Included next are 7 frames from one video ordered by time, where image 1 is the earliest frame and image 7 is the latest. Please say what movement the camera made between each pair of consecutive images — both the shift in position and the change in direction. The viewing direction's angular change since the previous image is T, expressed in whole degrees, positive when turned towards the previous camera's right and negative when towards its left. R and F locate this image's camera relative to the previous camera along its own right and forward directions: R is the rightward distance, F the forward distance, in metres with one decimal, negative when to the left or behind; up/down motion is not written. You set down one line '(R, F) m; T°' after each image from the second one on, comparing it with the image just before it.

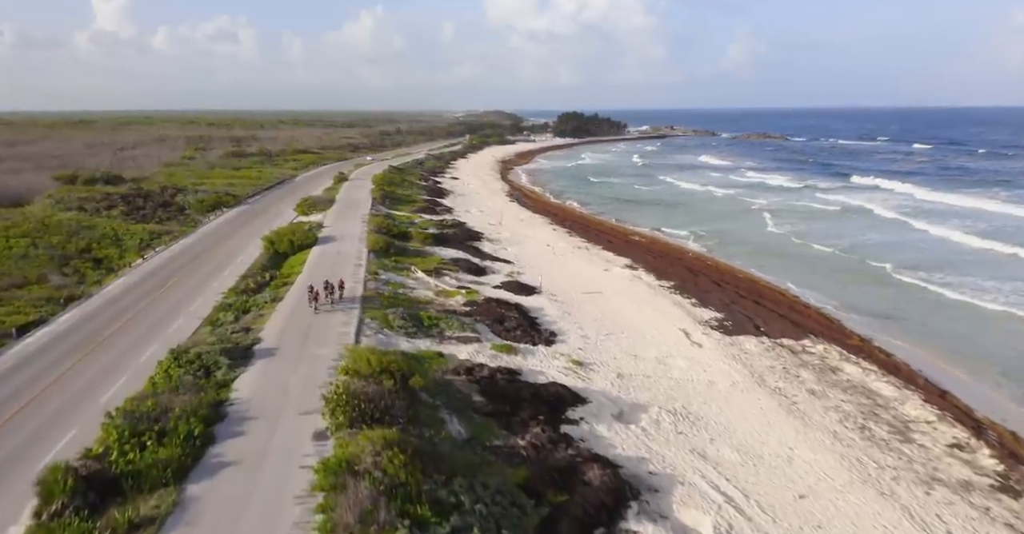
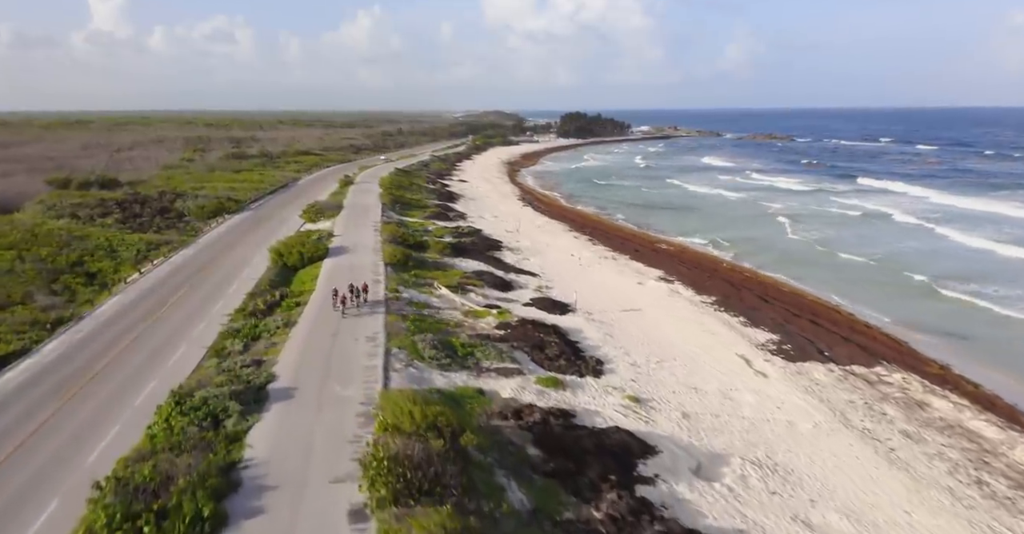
(-1.2, +1.9) m; 0°
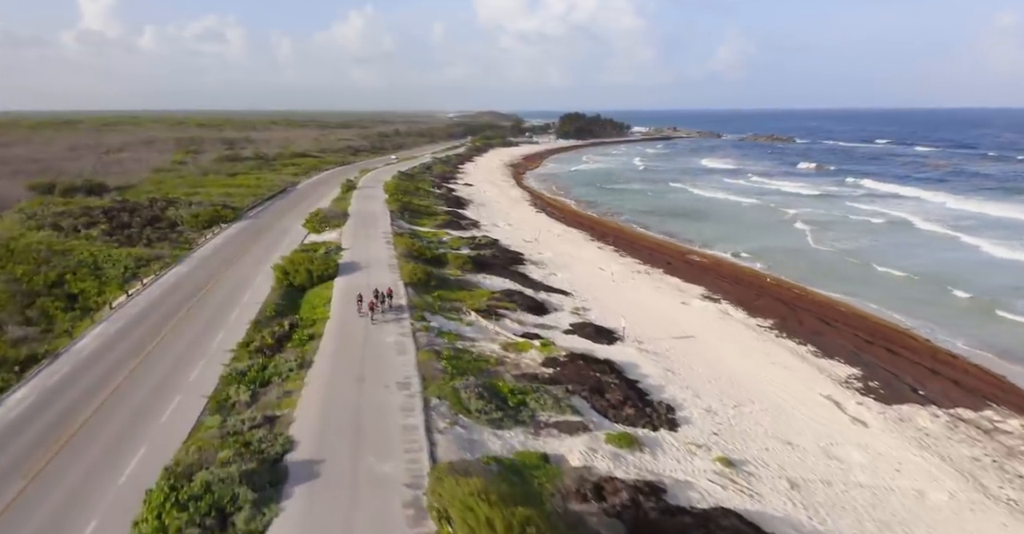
(-1.5, +2.4) m; +1°
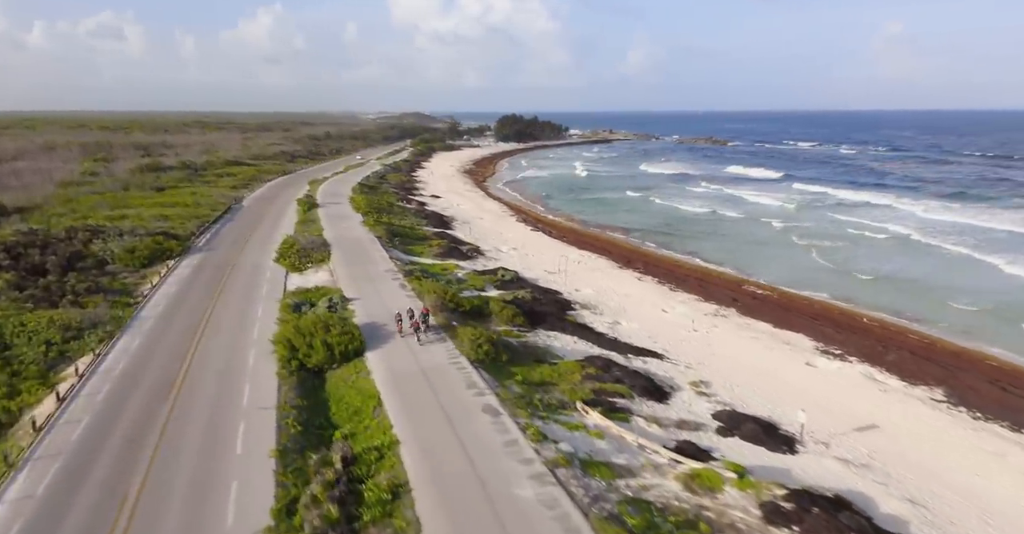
(-4.7, +5.9) m; +7°
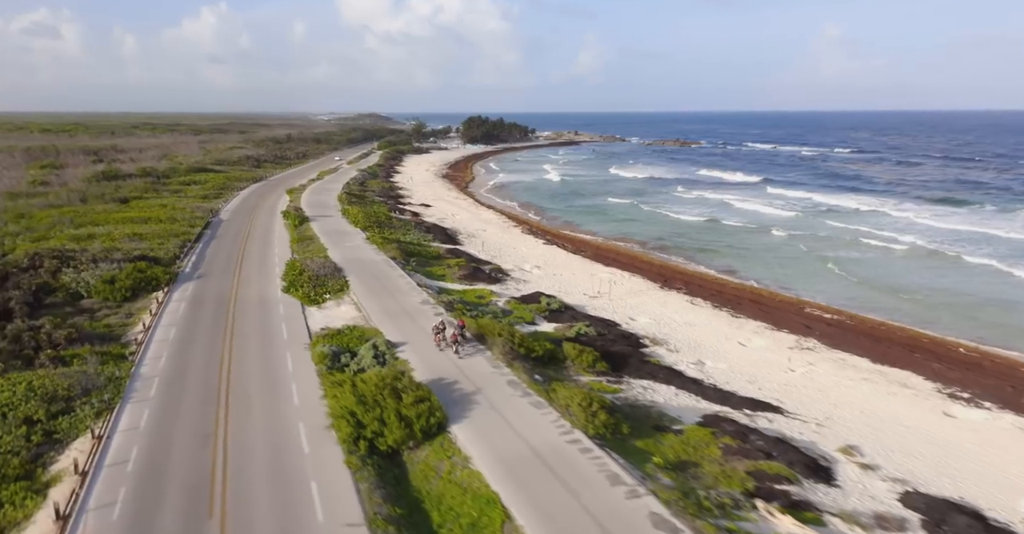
(-3.7, +3.3) m; +4°
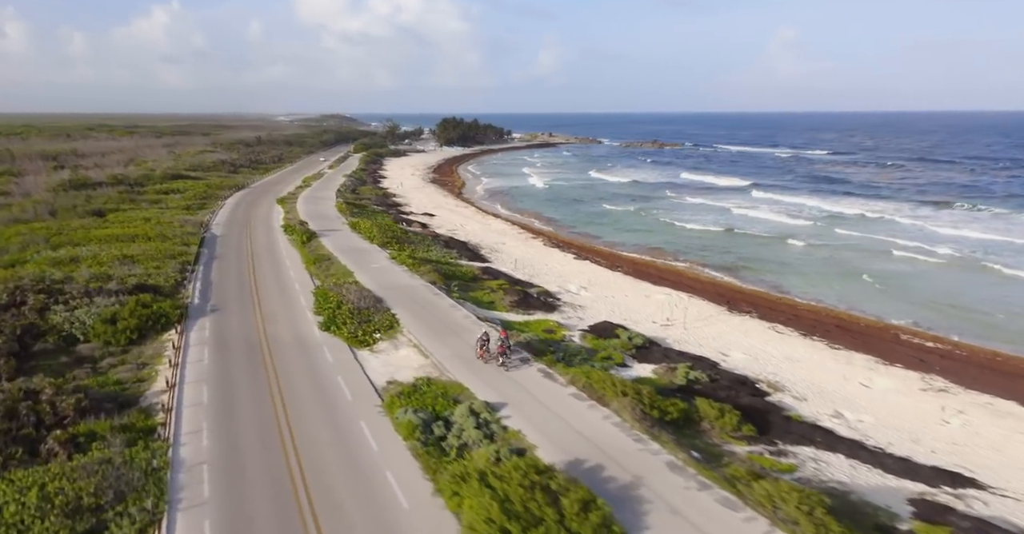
(-4.0, +3.4) m; +3°
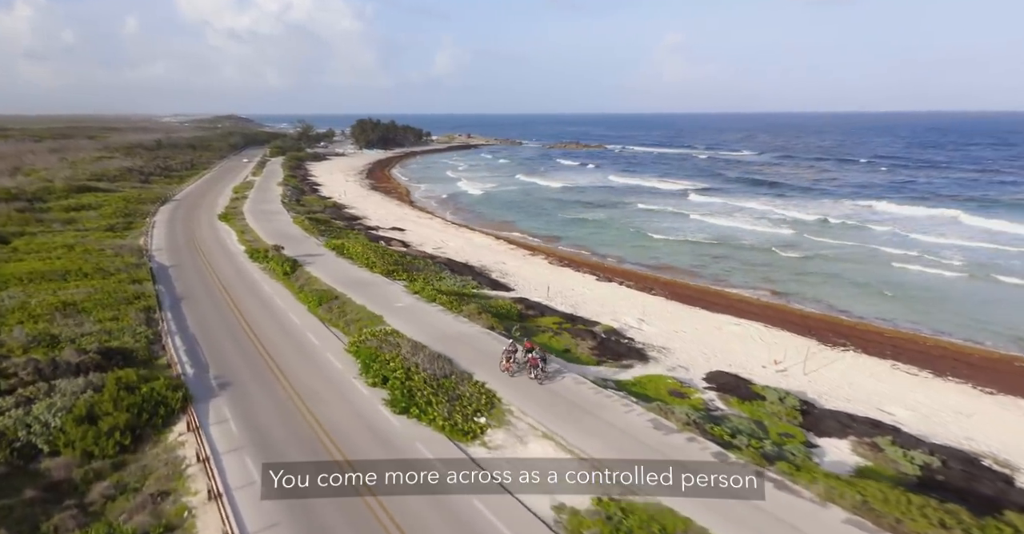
(-6.3, +5.4) m; +8°
